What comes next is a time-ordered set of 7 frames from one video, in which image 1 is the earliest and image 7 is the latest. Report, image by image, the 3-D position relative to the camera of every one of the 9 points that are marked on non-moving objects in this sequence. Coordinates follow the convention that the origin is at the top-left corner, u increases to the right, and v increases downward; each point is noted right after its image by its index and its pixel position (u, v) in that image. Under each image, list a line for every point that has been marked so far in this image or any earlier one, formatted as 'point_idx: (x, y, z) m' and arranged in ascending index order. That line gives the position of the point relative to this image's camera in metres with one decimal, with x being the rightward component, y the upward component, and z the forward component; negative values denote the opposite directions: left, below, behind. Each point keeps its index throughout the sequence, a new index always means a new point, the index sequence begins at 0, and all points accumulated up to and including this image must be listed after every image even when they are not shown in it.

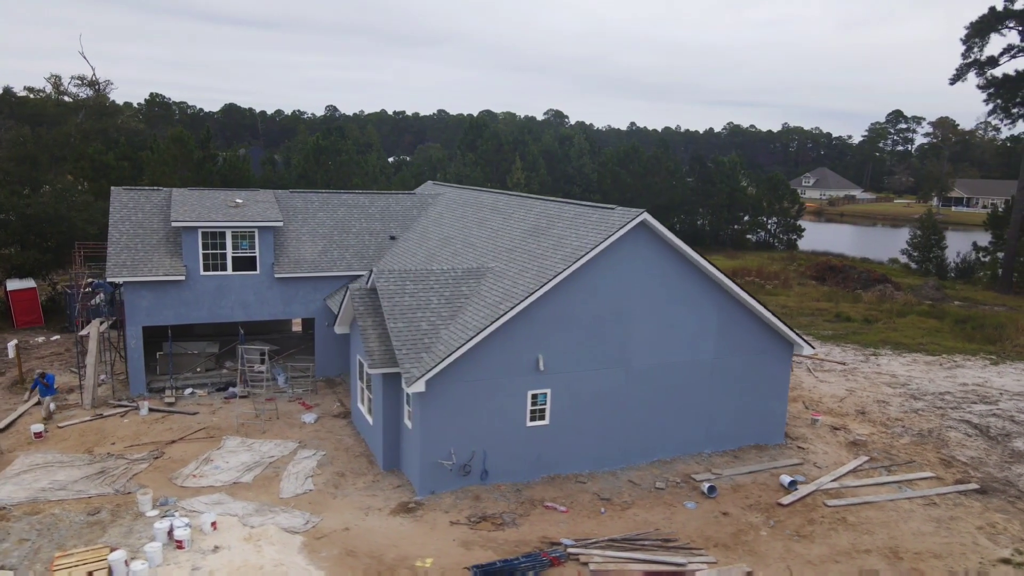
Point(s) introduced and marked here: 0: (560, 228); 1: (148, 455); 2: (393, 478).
0: (+1.1, +1.3, +16.7) m
1: (-7.8, -3.6, +16.0) m
2: (-2.5, -3.9, +15.2) m
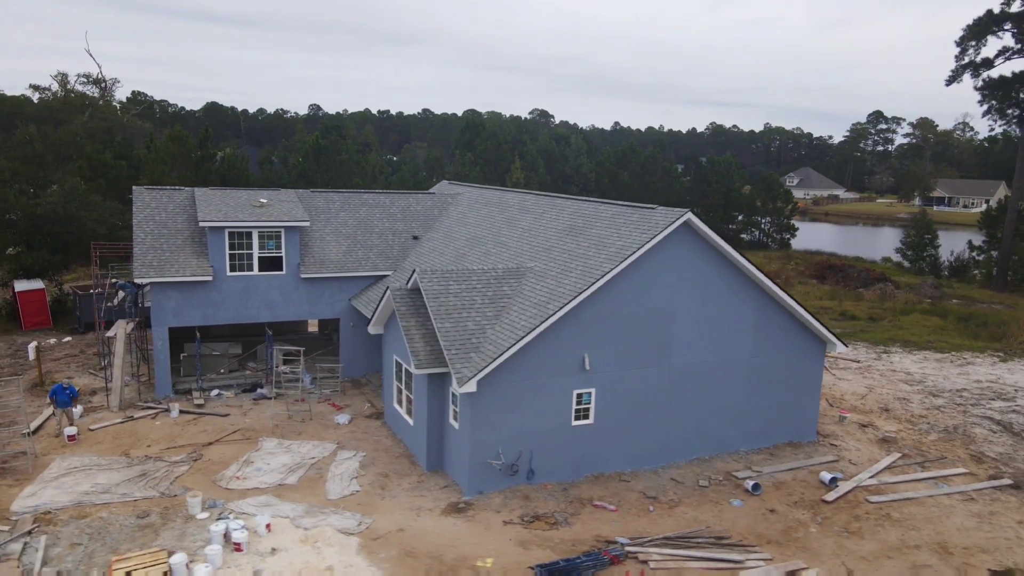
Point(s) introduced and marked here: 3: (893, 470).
0: (+2.0, +1.3, +16.7) m
1: (-6.9, -3.6, +15.9) m
2: (-1.5, -3.9, +15.2) m
3: (+8.6, -4.1, +16.7) m
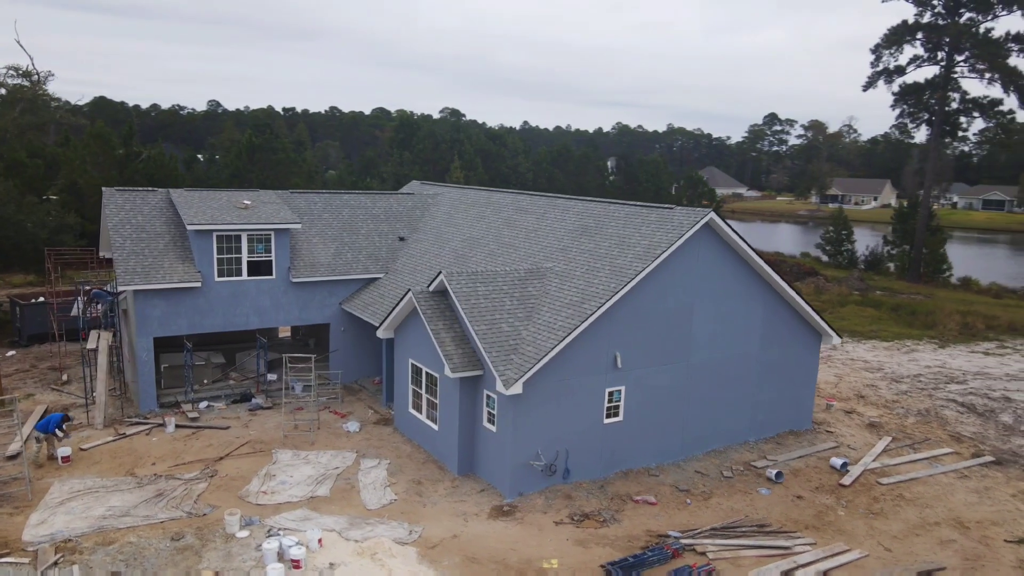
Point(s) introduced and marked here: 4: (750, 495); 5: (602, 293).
0: (+2.4, +1.4, +16.9) m
1: (-6.3, -3.7, +15.0) m
2: (-0.8, -3.9, +15.0) m
3: (+9.1, -4.0, +17.8) m
4: (+4.9, -4.2, +15.1) m
5: (+1.8, -0.1, +14.7) m
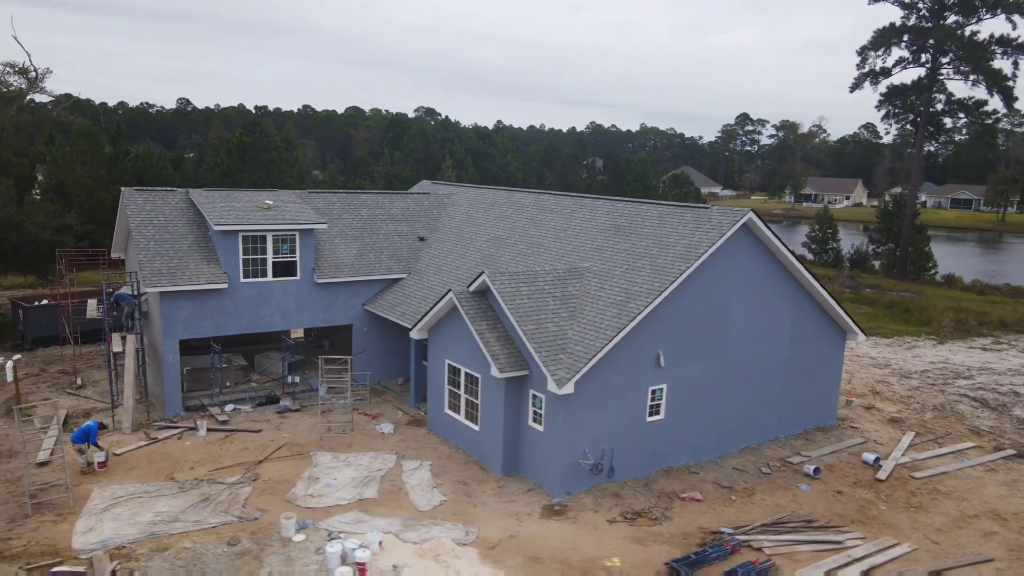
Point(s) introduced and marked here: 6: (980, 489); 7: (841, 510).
0: (+3.2, +1.4, +17.1) m
1: (-5.3, -3.8, +14.9) m
2: (+0.1, -3.9, +15.1) m
3: (+9.9, -3.9, +18.2) m
4: (+5.8, -4.2, +15.3) m
5: (+2.7, -0.1, +14.8) m
6: (+10.0, -4.3, +16.0) m
7: (+6.4, -4.3, +14.6) m
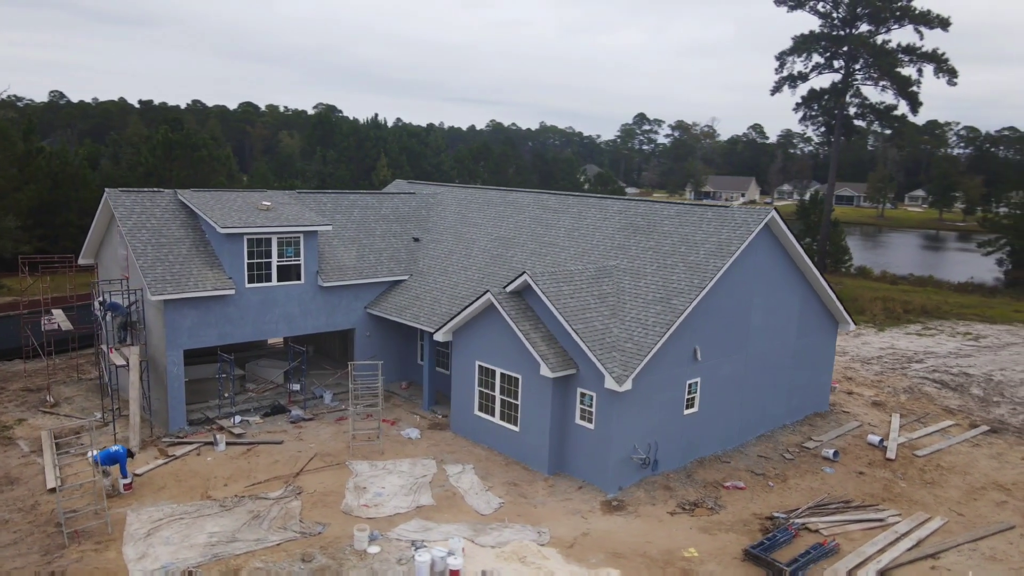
0: (+3.8, +1.4, +17.5) m
1: (-4.3, -3.9, +14.2) m
2: (+1.1, -3.9, +15.1) m
3: (+10.3, -3.7, +19.5) m
4: (+6.7, -4.0, +16.2) m
5: (+3.6, 0.0, +15.3) m
6: (+10.8, -4.1, +17.4) m
7: (+7.4, -4.2, +15.5) m
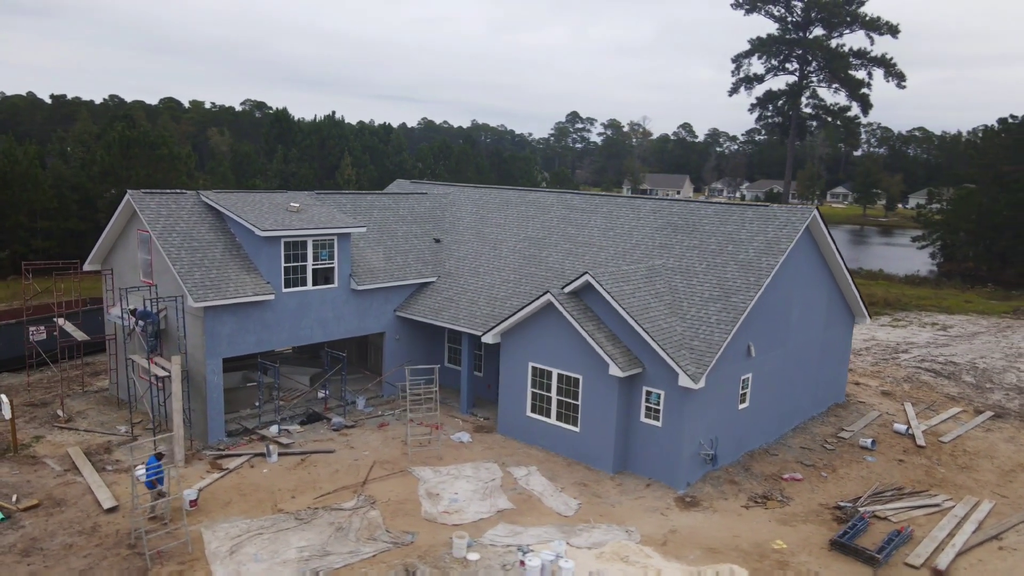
0: (+4.9, +1.5, +17.9) m
1: (-2.8, -4.0, +13.9) m
2: (+2.4, -3.9, +15.3) m
3: (+11.3, -3.5, +20.5) m
4: (+7.9, -3.9, +16.8) m
5: (+4.9, 0.0, +15.6) m
6: (+11.9, -3.9, +18.4) m
7: (+8.7, -4.1, +16.2) m
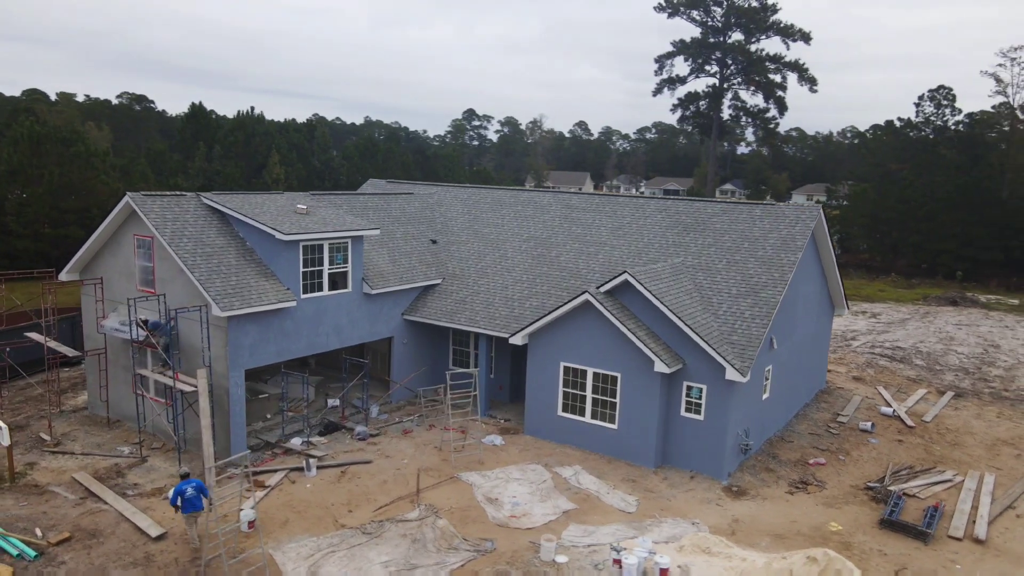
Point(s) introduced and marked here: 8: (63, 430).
0: (+5.3, +1.6, +18.6) m
1: (-1.6, -4.0, +13.5) m
2: (+3.4, -3.9, +15.7) m
3: (+11.4, -3.3, +22.1) m
4: (+8.6, -3.8, +18.0) m
5: (+5.7, +0.1, +16.3) m
6: (+12.3, -3.7, +20.1) m
7: (+9.5, -3.9, +17.5) m
8: (-10.6, -3.3, +17.6) m
